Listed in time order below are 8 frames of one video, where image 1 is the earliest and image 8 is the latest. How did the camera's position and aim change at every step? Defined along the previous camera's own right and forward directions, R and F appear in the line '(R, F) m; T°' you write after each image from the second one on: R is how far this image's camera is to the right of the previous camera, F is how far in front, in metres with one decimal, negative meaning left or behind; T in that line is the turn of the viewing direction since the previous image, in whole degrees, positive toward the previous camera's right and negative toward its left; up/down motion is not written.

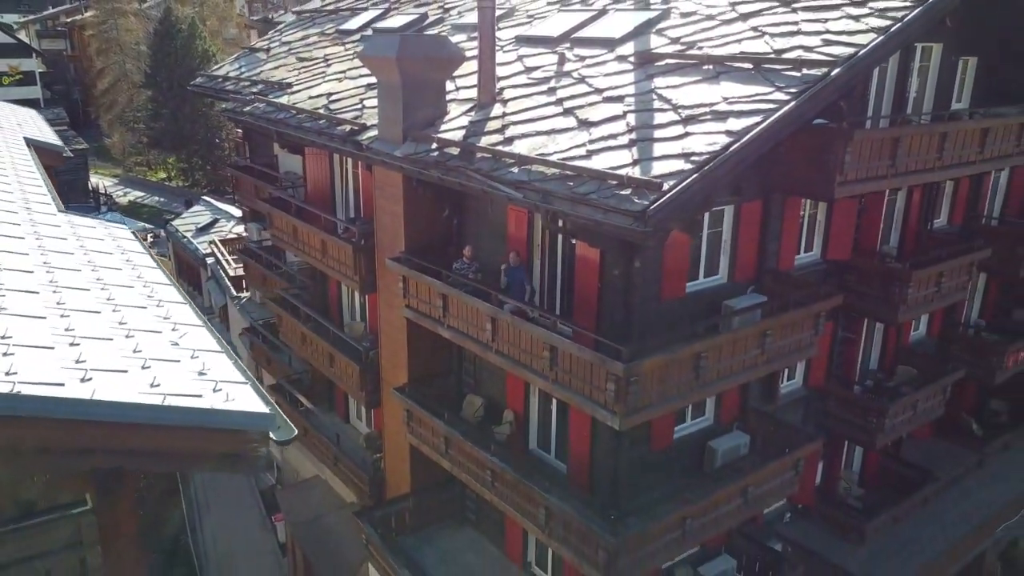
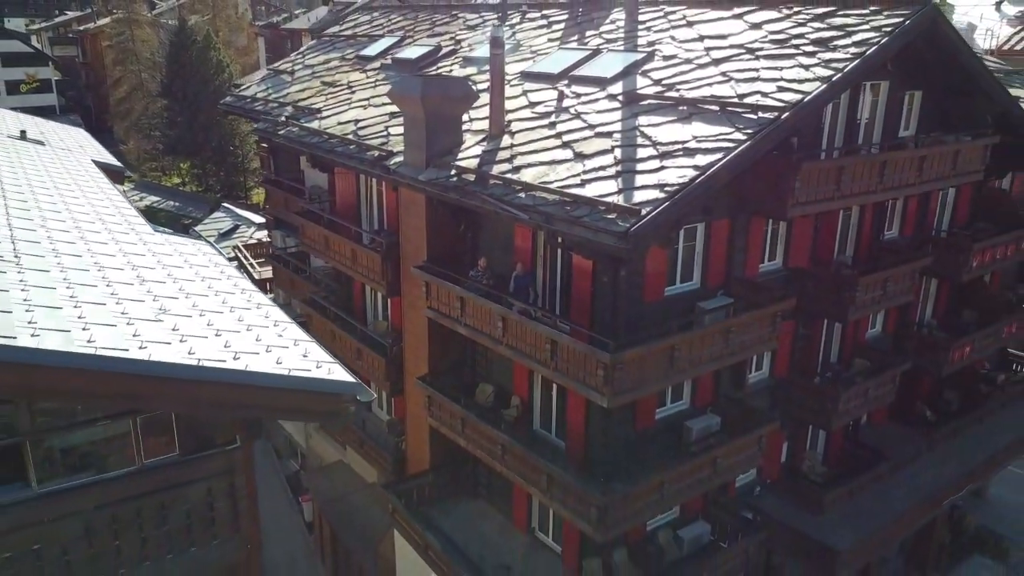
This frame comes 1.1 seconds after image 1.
(-0.1, -1.8) m; 0°
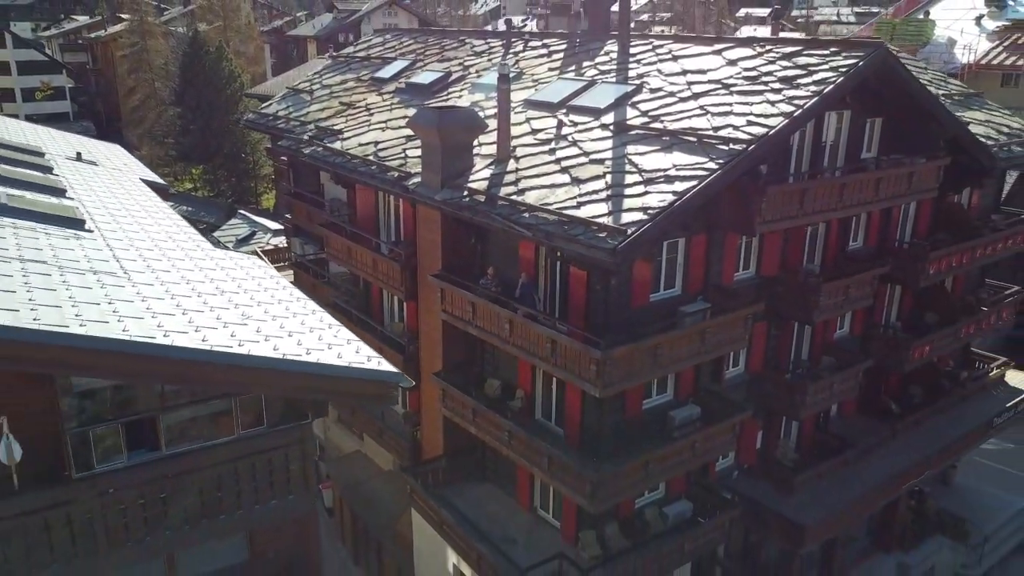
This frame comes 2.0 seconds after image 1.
(-0.1, -1.6) m; 0°
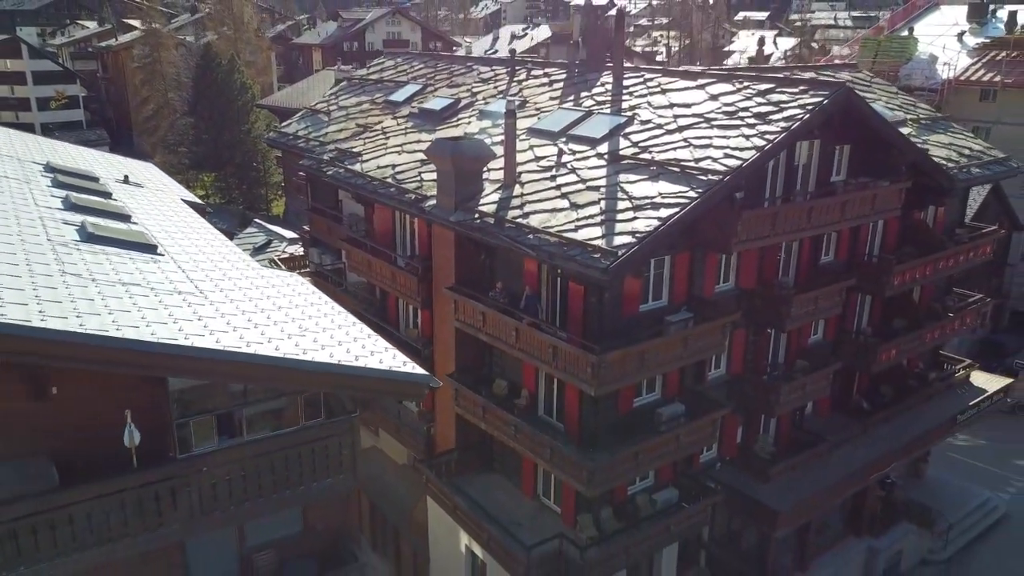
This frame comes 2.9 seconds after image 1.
(-0.1, -1.7) m; 0°
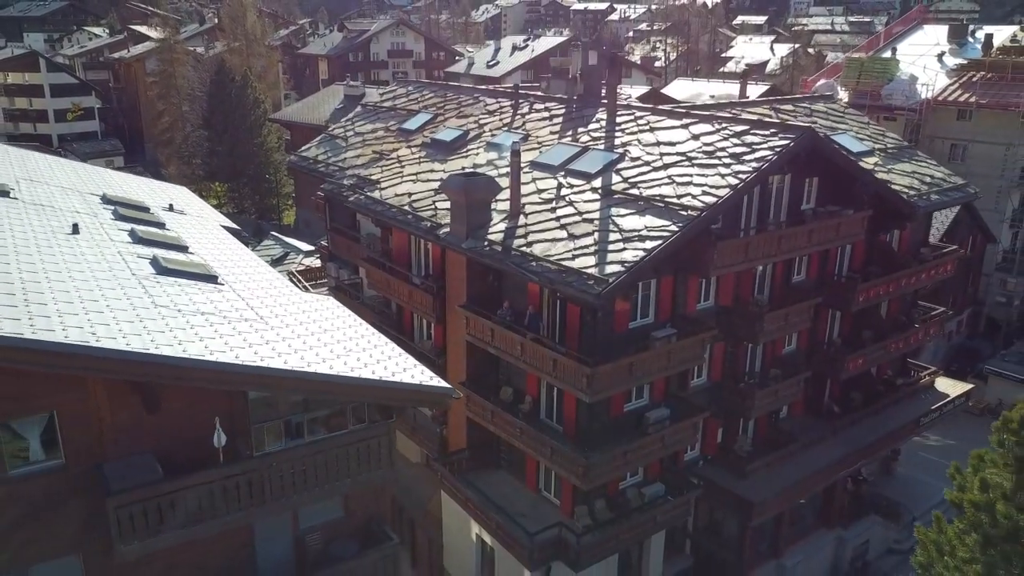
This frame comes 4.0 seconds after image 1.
(-0.1, -2.0) m; 0°
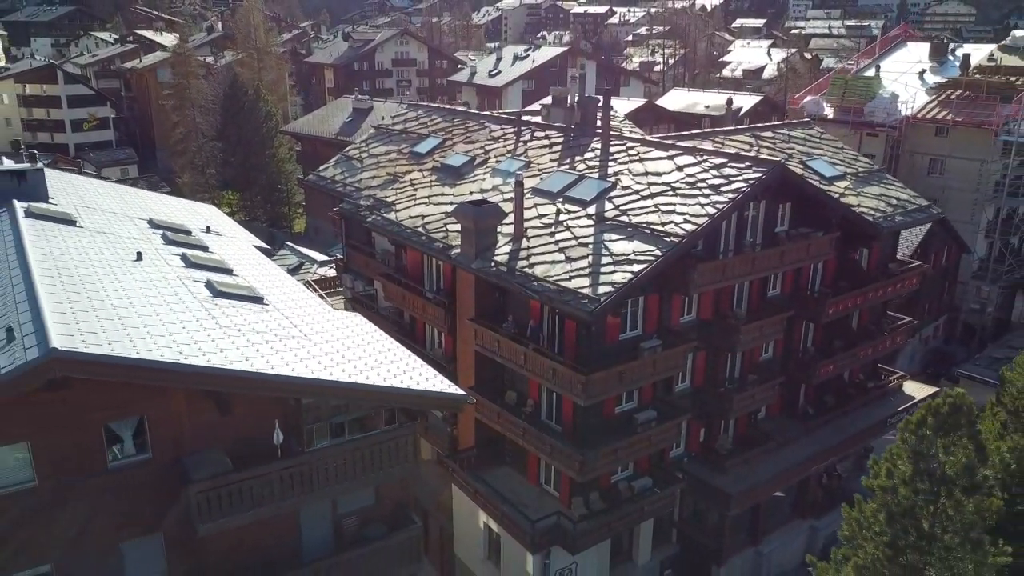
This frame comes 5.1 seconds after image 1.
(-0.1, -2.1) m; 0°
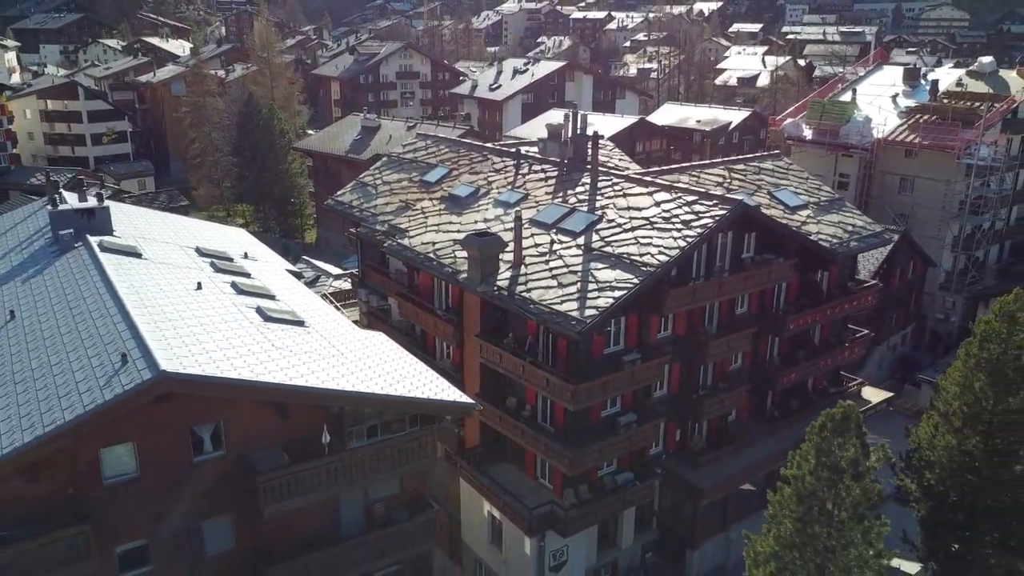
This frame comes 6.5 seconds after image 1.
(0.0, -3.1) m; 0°
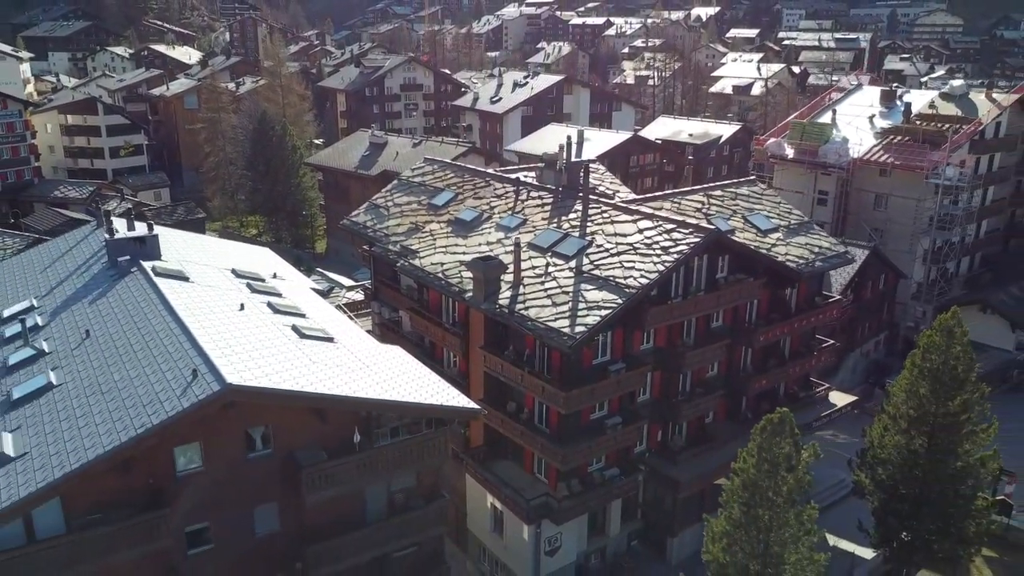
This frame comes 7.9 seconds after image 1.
(0.0, -3.0) m; 0°
